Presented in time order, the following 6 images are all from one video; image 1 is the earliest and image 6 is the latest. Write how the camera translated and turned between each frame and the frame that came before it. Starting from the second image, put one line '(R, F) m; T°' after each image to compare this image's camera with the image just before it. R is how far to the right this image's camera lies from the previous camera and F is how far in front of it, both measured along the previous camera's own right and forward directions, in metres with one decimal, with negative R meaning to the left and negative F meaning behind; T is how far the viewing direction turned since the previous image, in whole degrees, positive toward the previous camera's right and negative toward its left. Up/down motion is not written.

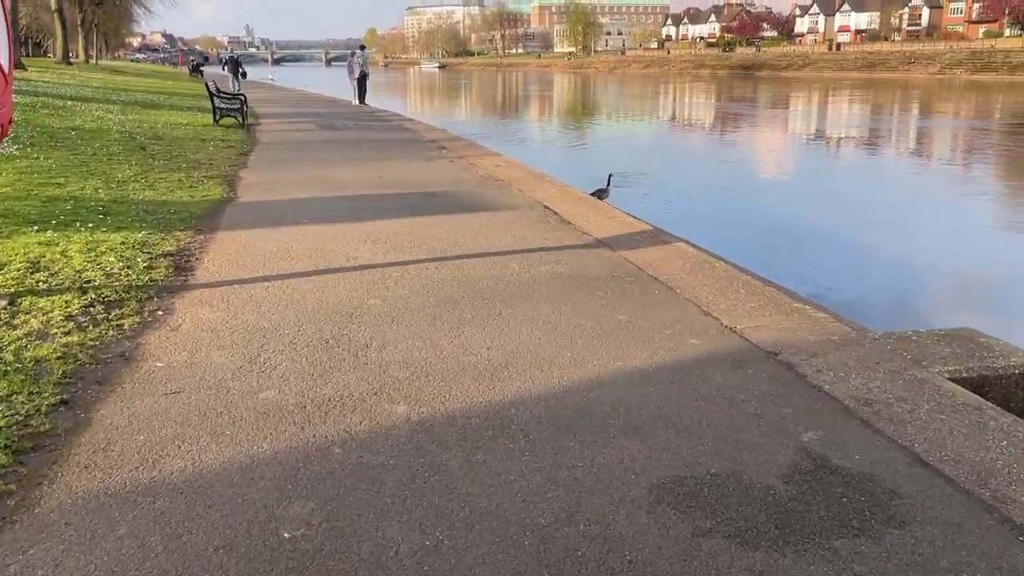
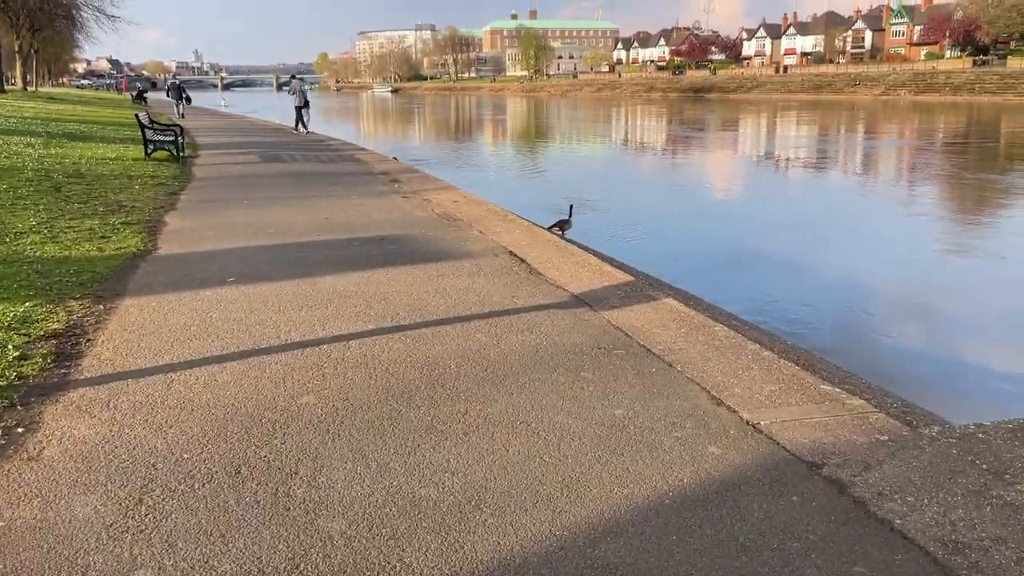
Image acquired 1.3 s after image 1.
(0.0, +0.8) m; +3°
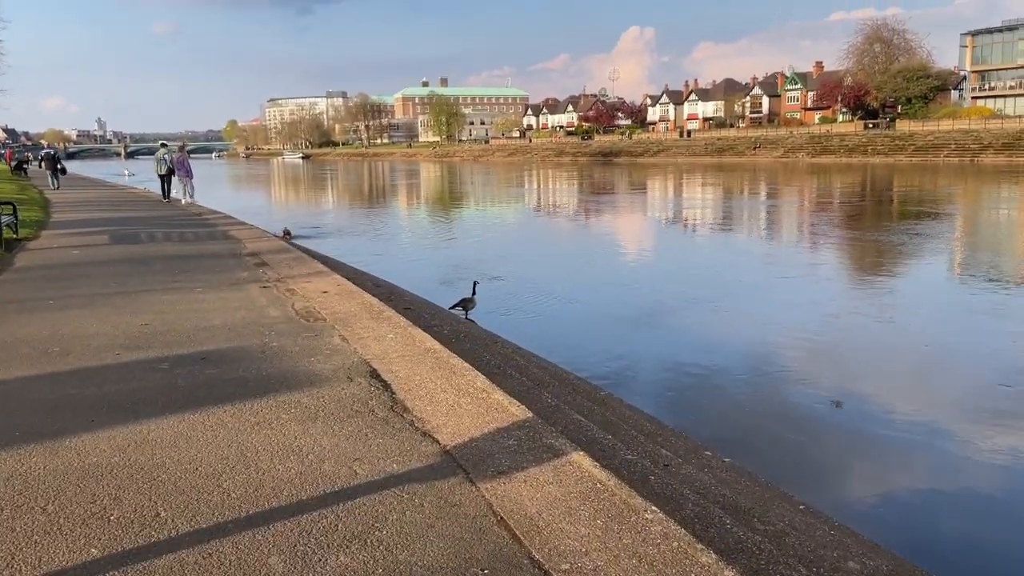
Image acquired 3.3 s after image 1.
(+0.3, +1.5) m; +6°
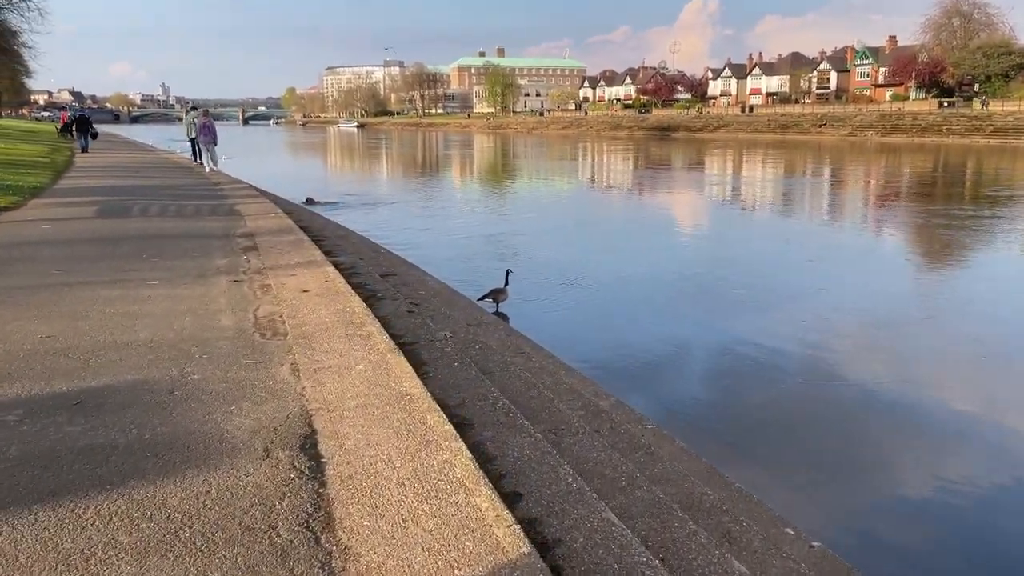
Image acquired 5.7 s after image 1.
(+0.2, +1.6) m; -3°
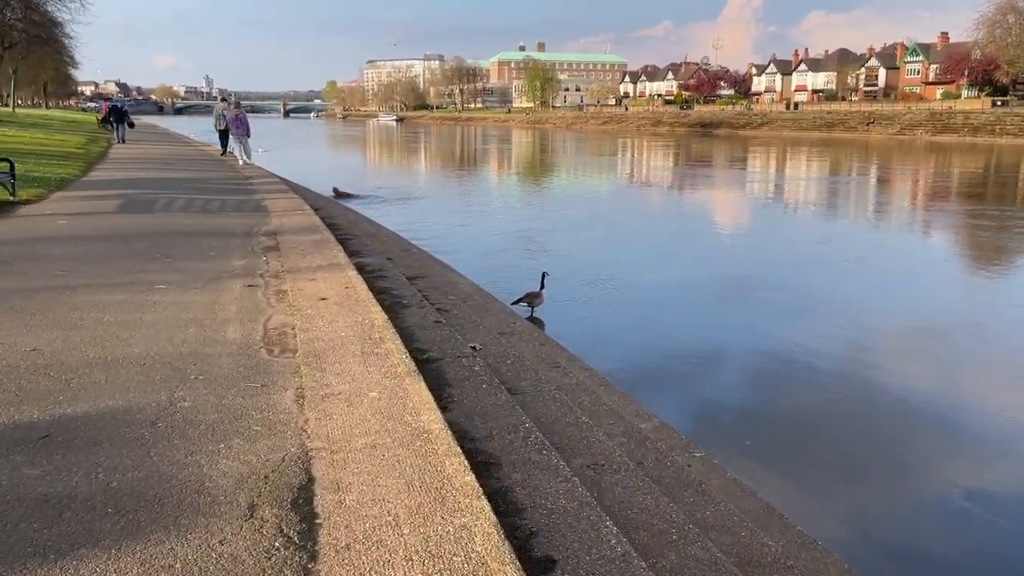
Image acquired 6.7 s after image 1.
(0.0, +0.6) m; -2°
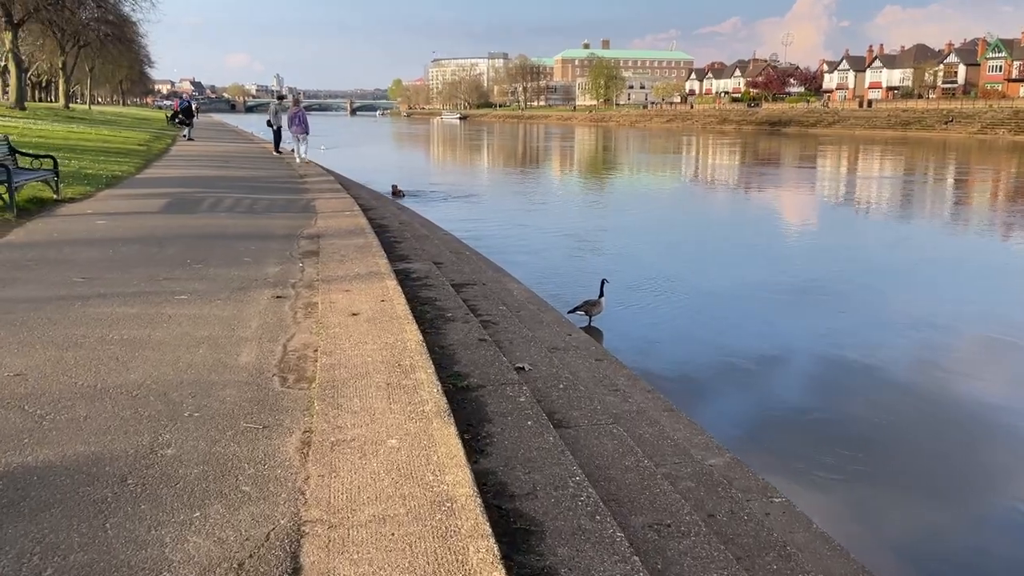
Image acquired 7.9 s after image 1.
(0.0, +0.7) m; -4°
